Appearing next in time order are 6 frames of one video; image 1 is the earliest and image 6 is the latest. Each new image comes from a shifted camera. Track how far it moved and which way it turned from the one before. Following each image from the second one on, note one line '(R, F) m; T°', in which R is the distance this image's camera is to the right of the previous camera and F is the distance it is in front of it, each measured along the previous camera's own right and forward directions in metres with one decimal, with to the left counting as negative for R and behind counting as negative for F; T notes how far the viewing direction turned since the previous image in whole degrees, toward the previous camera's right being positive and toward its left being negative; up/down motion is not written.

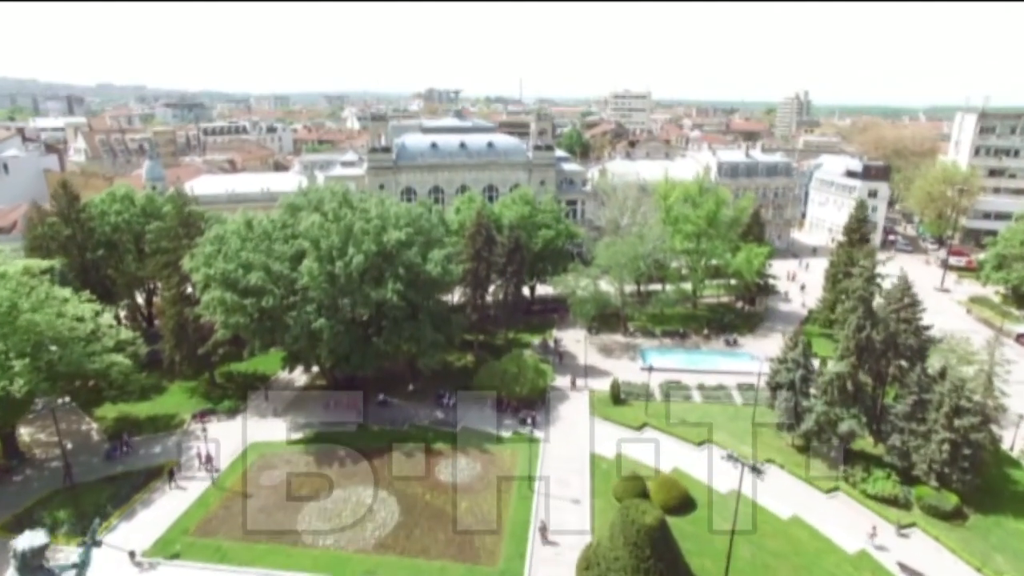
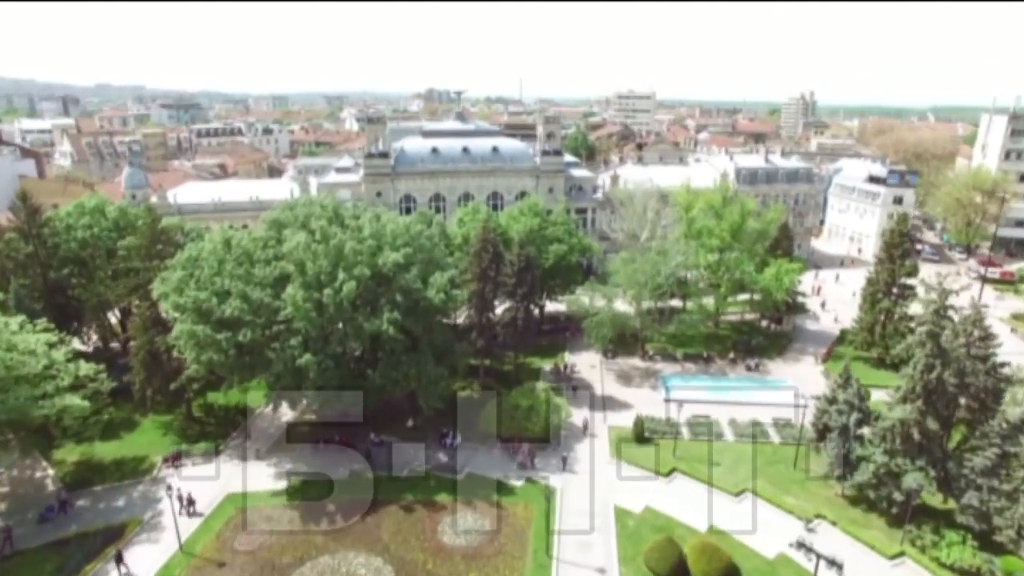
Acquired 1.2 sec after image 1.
(-0.4, +4.2) m; 0°
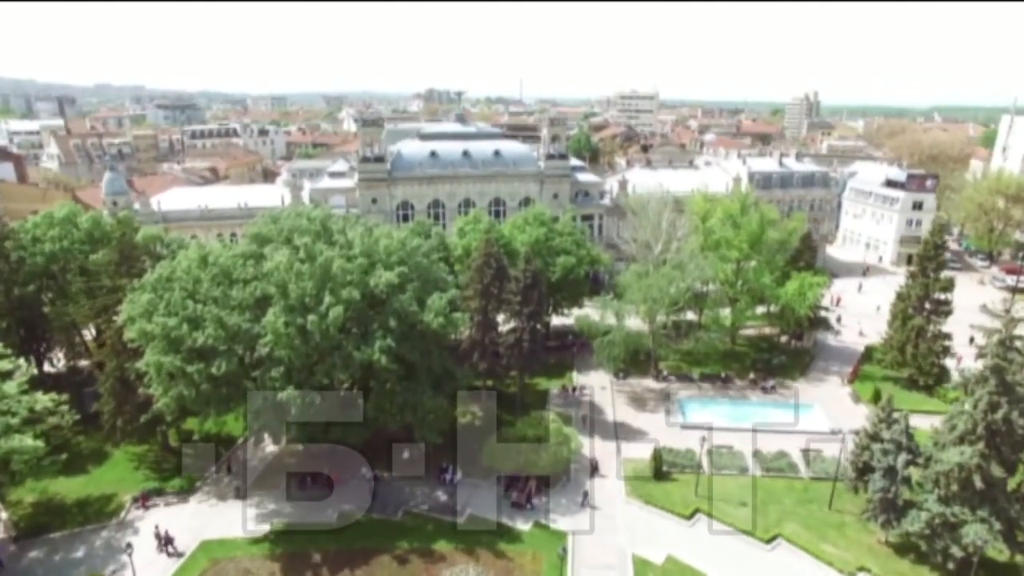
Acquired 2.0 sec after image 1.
(-0.2, +3.2) m; 0°
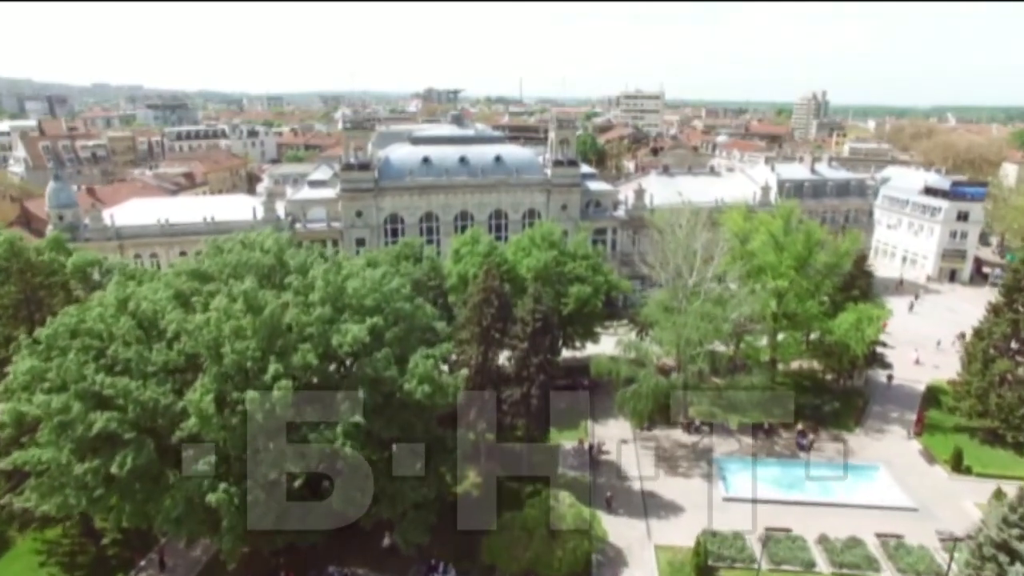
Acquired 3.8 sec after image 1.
(-0.2, +6.9) m; 0°
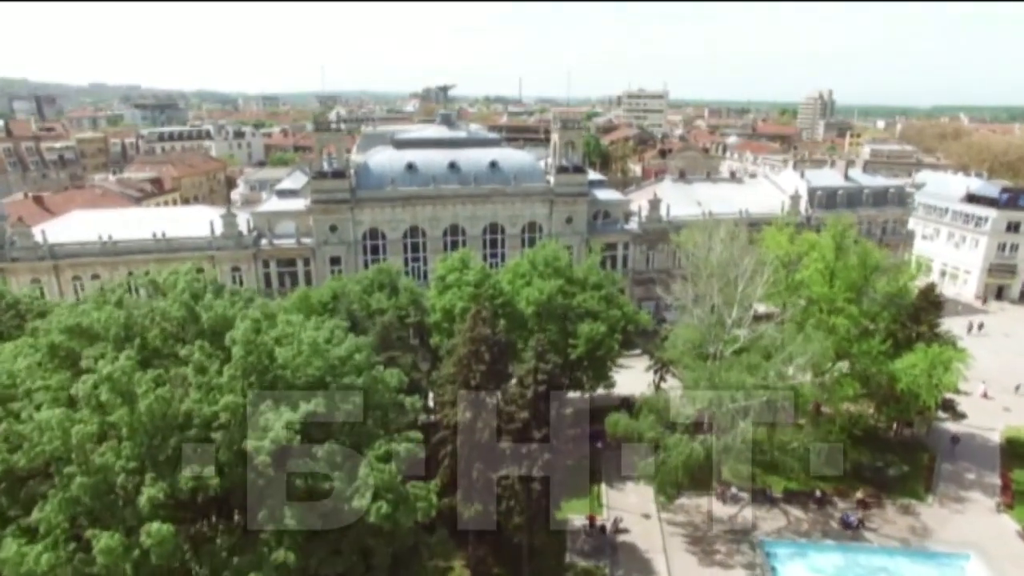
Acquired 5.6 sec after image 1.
(+0.1, +6.7) m; 0°
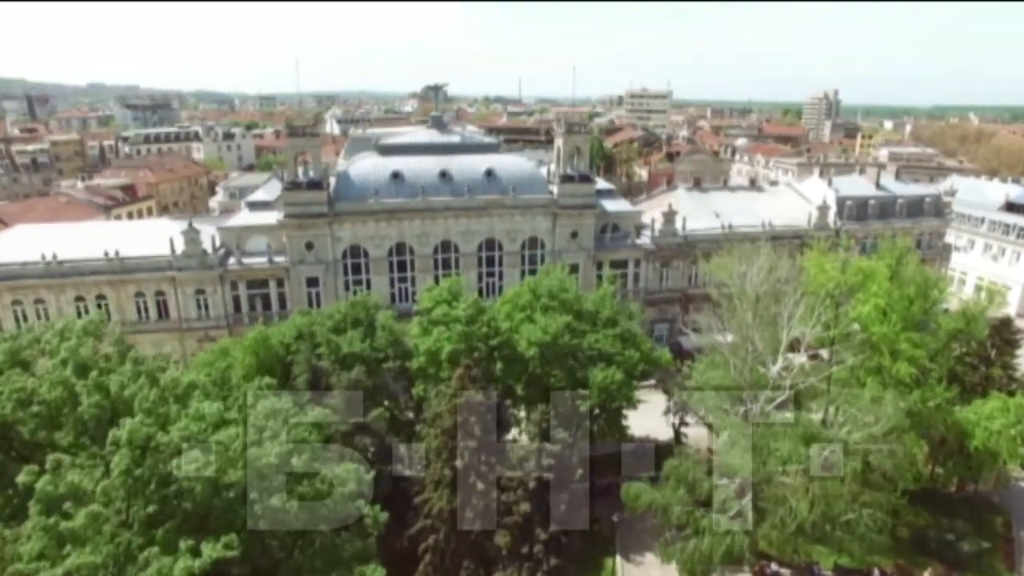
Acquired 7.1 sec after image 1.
(0.0, +5.0) m; 0°
